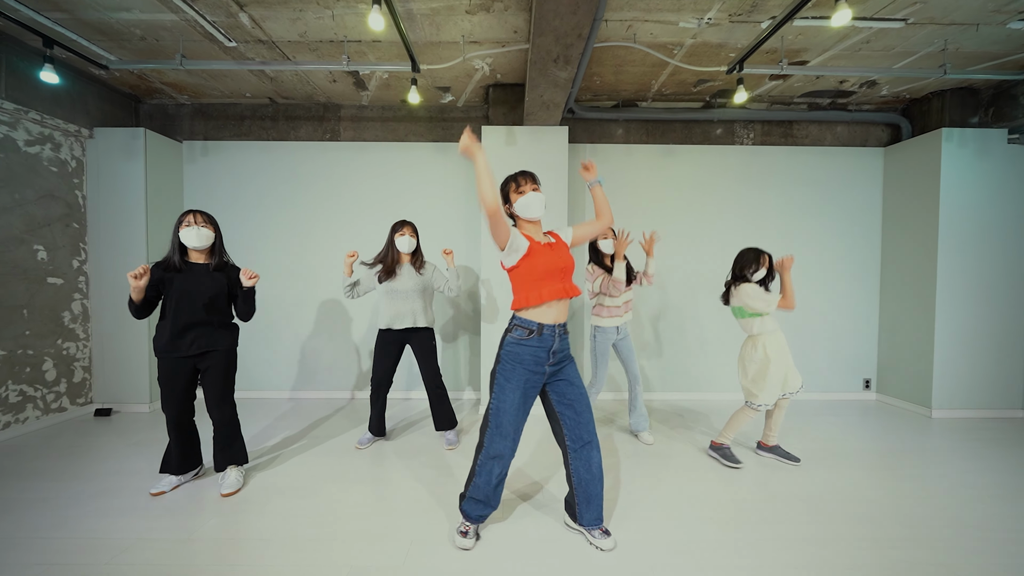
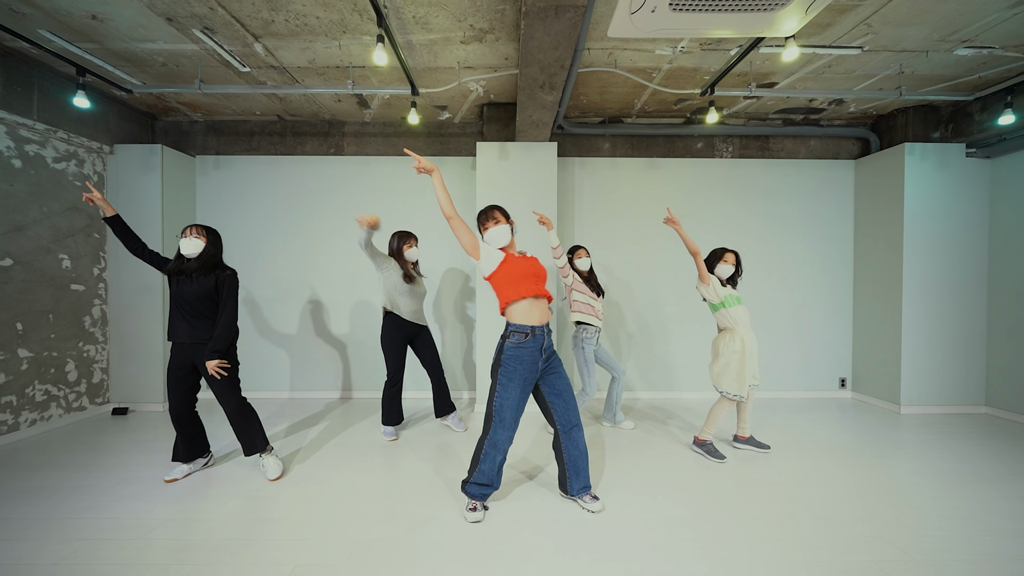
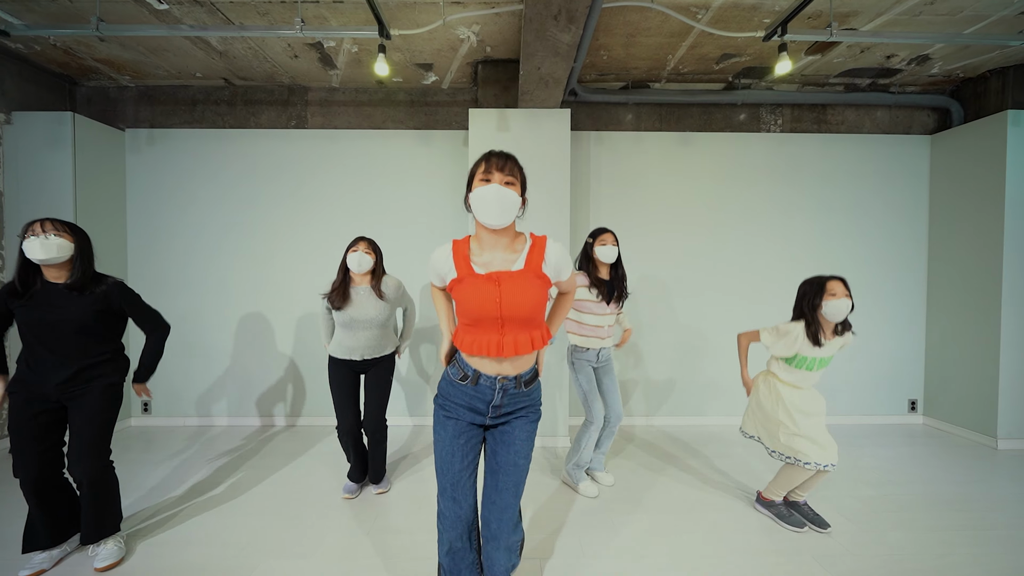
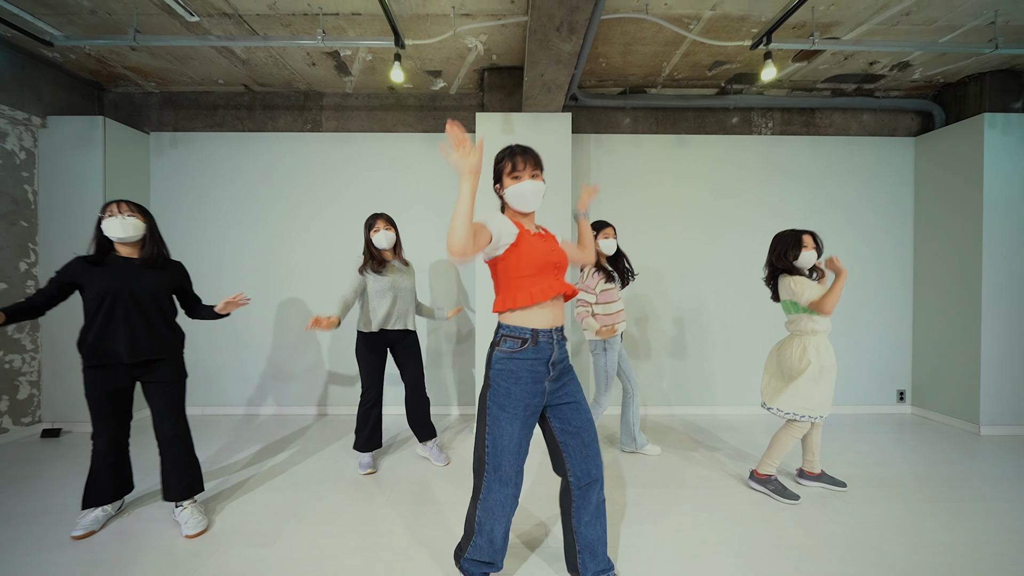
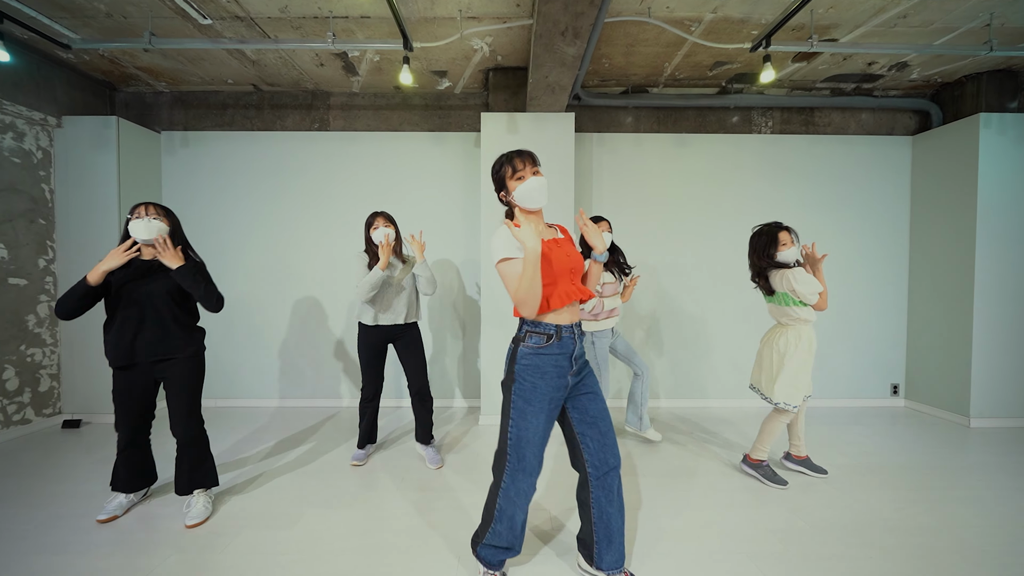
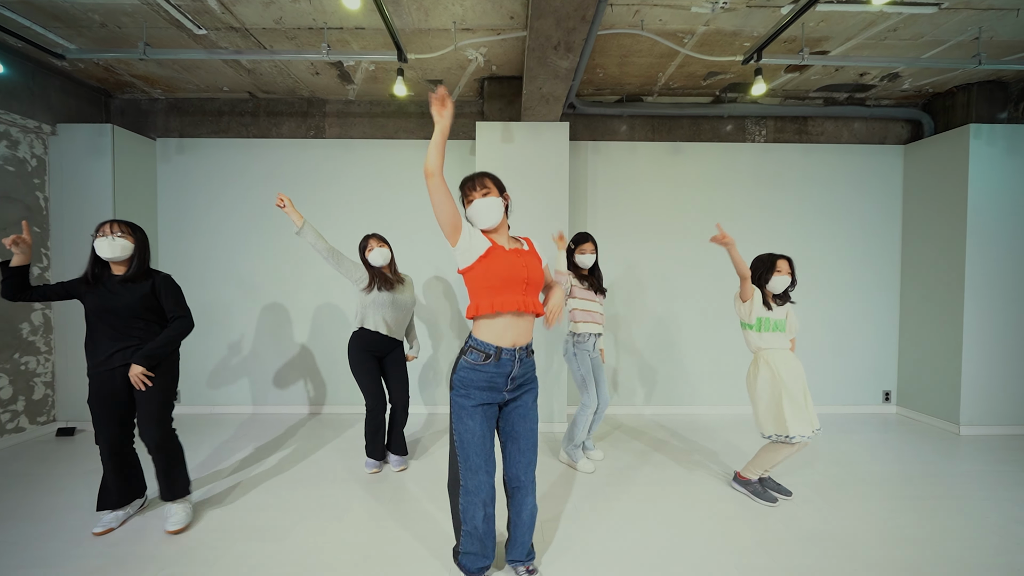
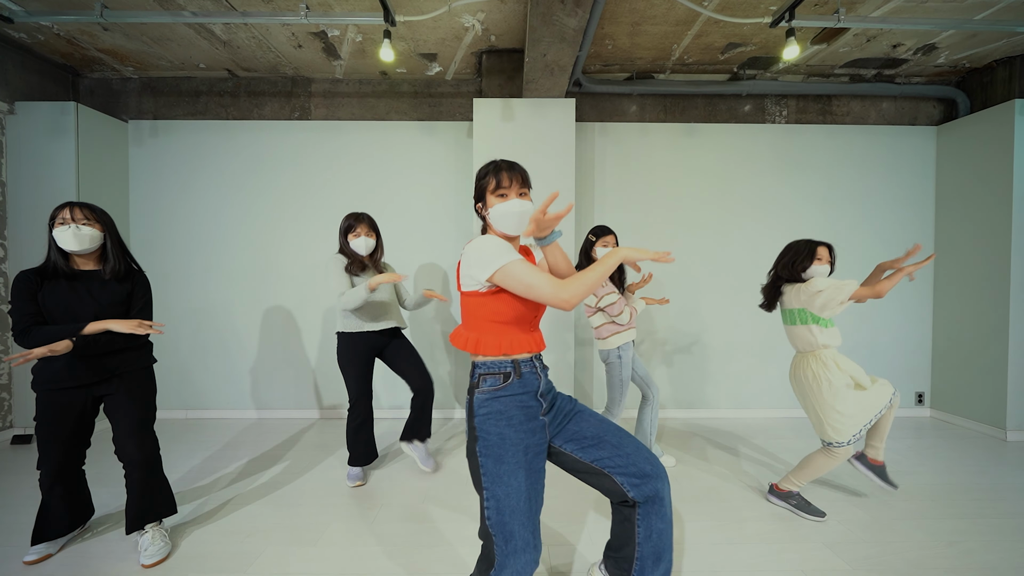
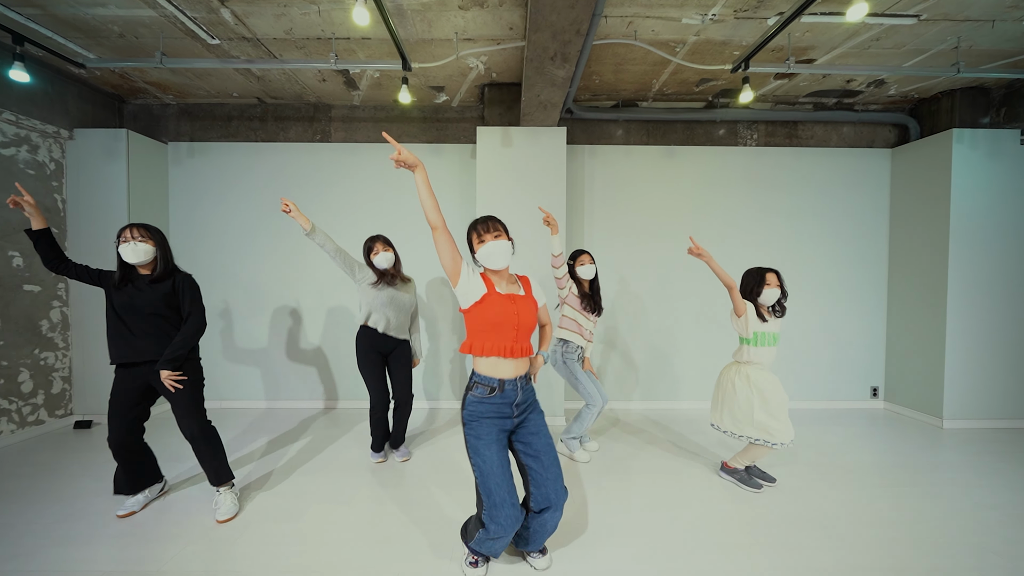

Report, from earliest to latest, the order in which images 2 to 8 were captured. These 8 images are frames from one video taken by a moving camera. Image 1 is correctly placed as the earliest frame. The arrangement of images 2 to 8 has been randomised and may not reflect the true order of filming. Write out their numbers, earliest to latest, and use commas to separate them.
5, 7, 4, 2, 8, 6, 3
